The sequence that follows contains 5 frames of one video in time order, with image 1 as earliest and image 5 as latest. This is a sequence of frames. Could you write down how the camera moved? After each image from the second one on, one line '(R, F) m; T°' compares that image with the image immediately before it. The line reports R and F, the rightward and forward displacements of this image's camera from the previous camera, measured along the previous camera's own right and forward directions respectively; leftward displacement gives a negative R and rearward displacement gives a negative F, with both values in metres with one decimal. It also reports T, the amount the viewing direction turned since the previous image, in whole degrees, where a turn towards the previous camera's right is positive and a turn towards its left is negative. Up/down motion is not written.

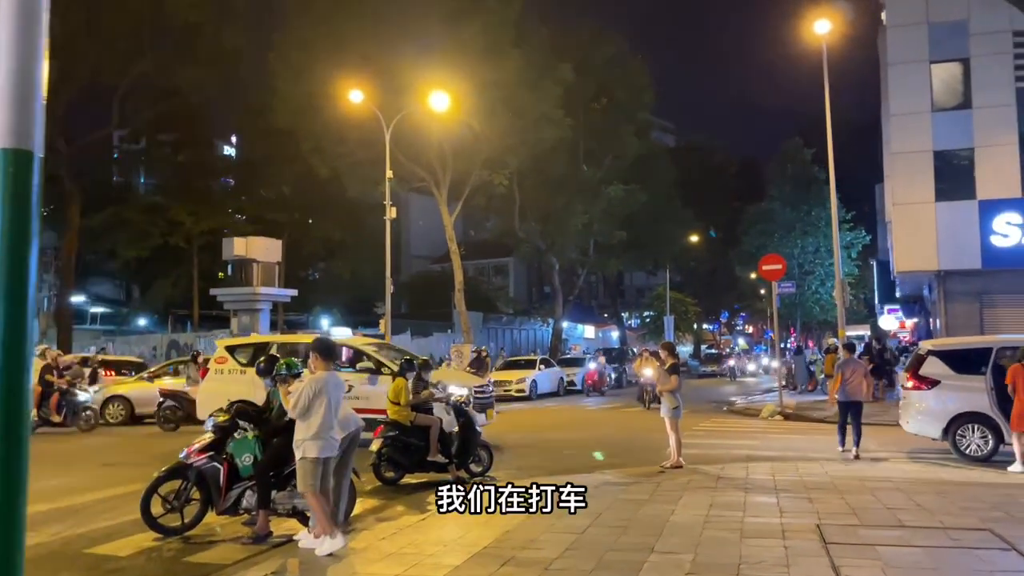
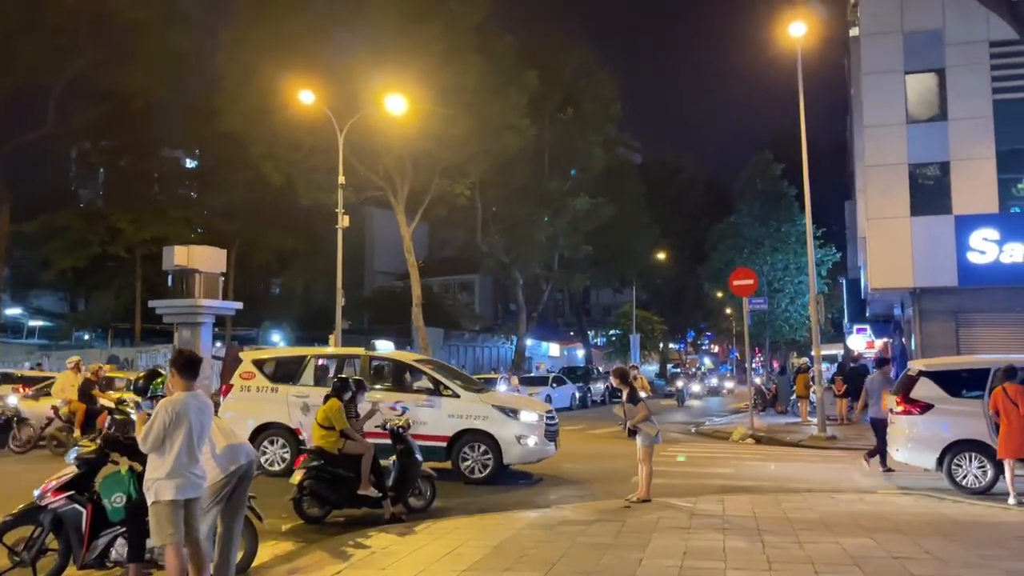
(+0.2, +1.3) m; +2°
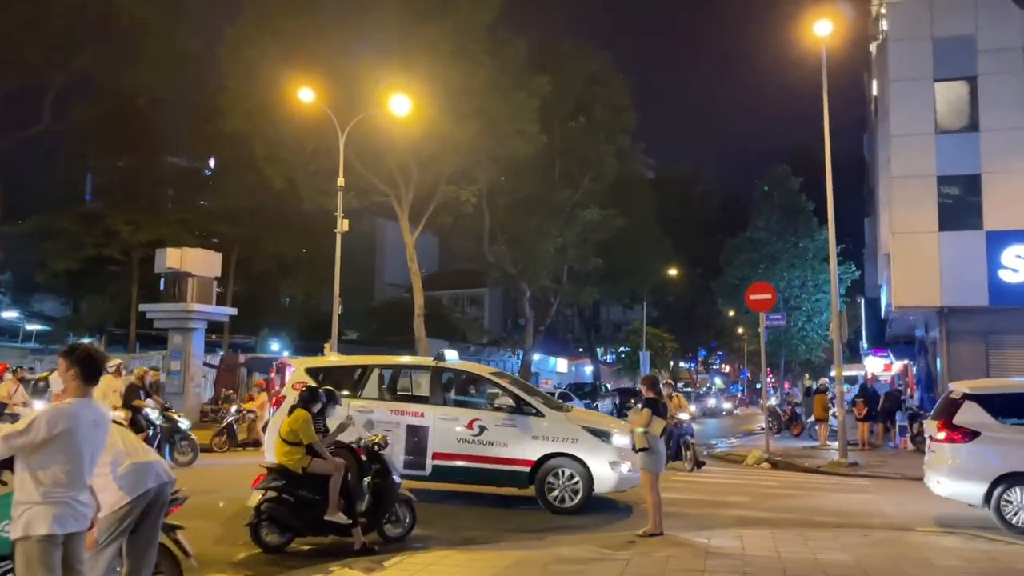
(+0.2, +1.1) m; -1°
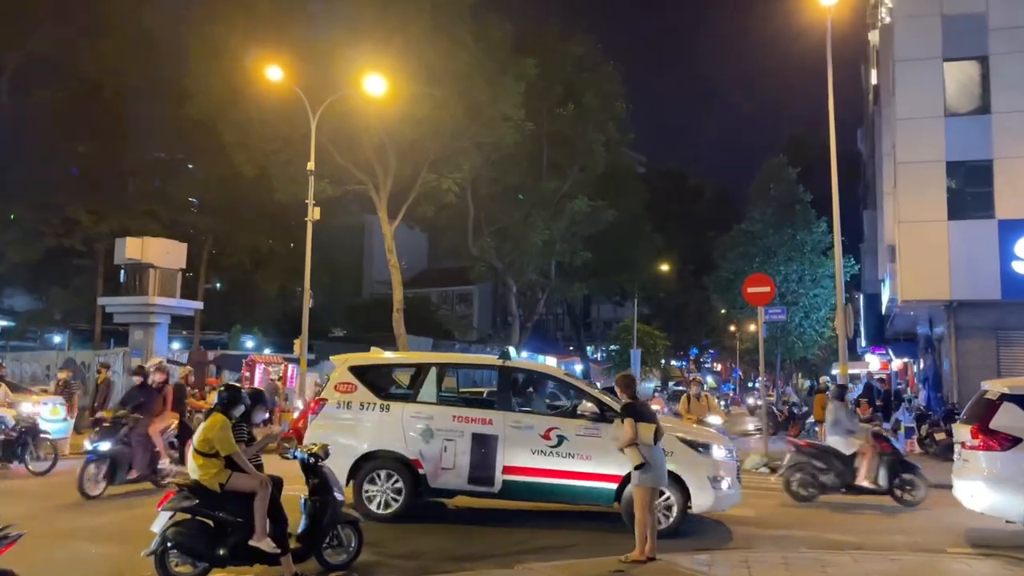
(+0.2, +1.4) m; +1°
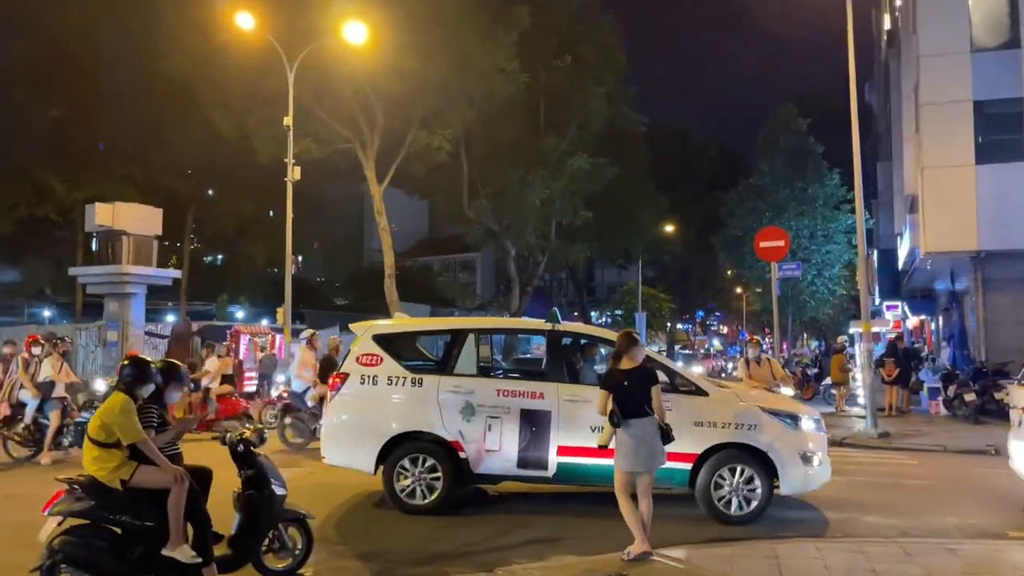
(+0.2, +1.4) m; 0°
